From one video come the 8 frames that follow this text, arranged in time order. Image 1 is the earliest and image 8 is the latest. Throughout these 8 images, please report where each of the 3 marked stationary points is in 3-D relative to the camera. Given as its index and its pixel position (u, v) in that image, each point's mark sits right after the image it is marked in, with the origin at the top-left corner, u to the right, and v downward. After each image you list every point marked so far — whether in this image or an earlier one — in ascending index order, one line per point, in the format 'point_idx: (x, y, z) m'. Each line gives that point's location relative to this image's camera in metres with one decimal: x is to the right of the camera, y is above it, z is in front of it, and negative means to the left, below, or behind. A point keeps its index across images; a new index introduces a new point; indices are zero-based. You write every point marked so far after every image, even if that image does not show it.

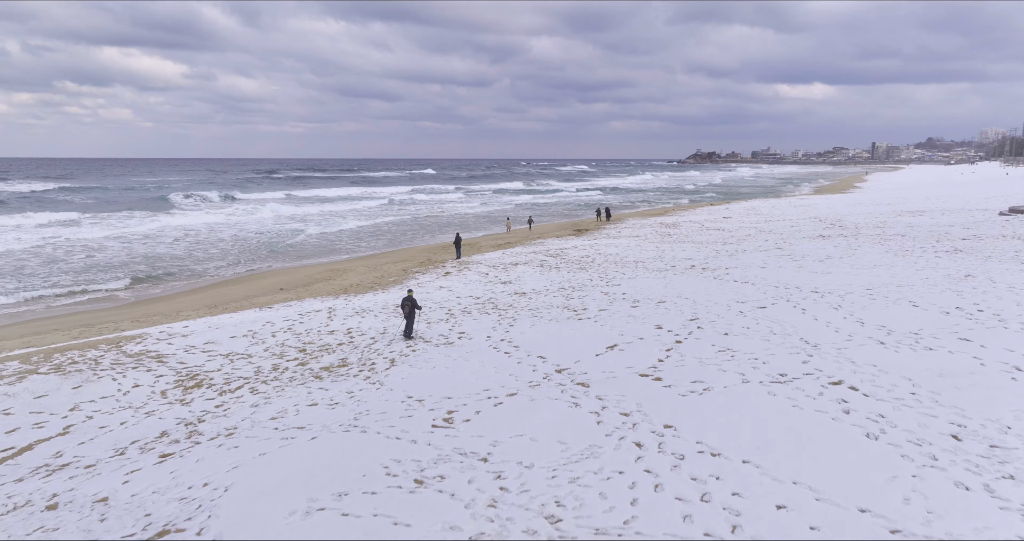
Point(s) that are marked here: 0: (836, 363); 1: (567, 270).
0: (+3.4, -1.0, +7.4) m
1: (+1.3, 0.0, +17.4) m
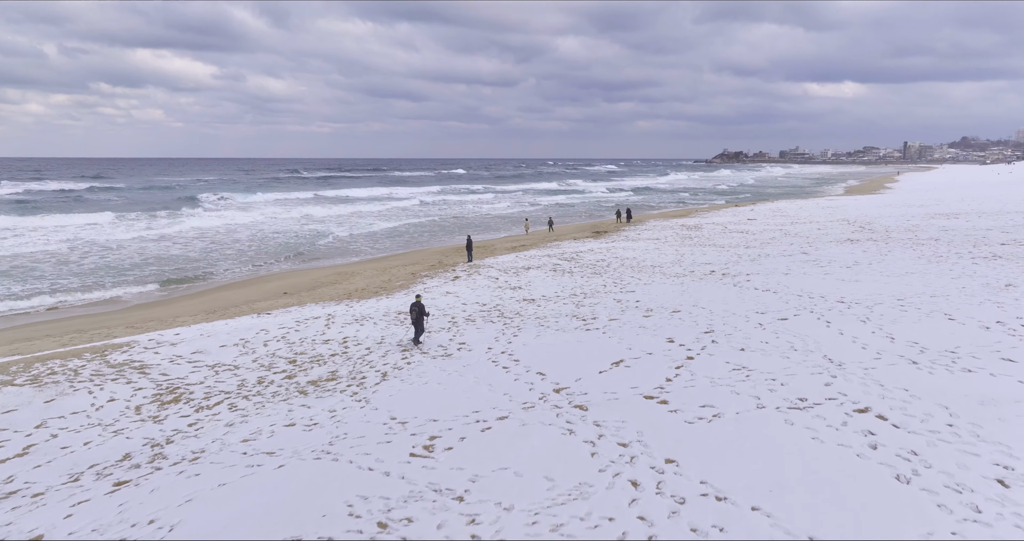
0: (+3.3, -1.1, +6.7) m
1: (+1.6, -0.1, +16.7) m
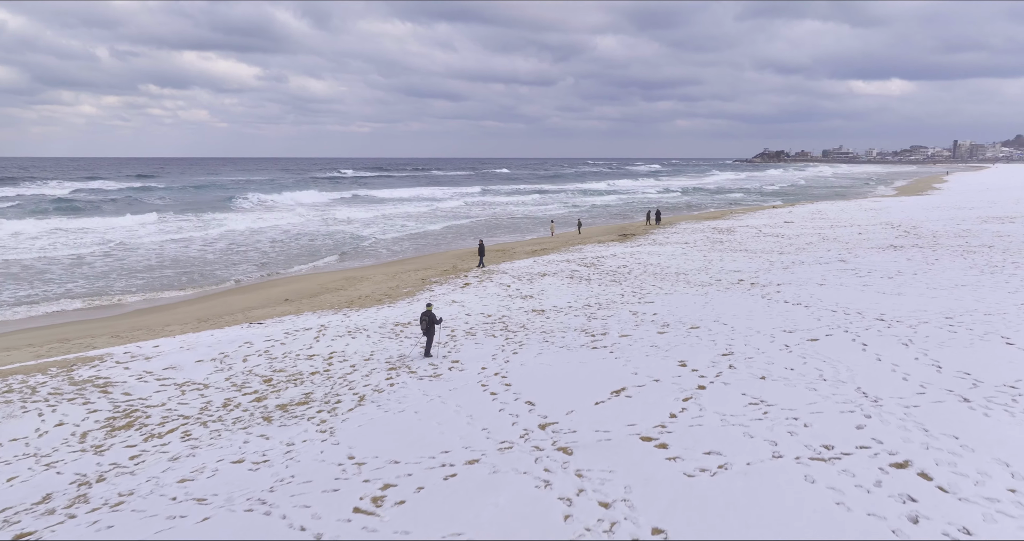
0: (+3.1, -1.3, +5.6) m
1: (+1.9, -0.3, +15.7) m
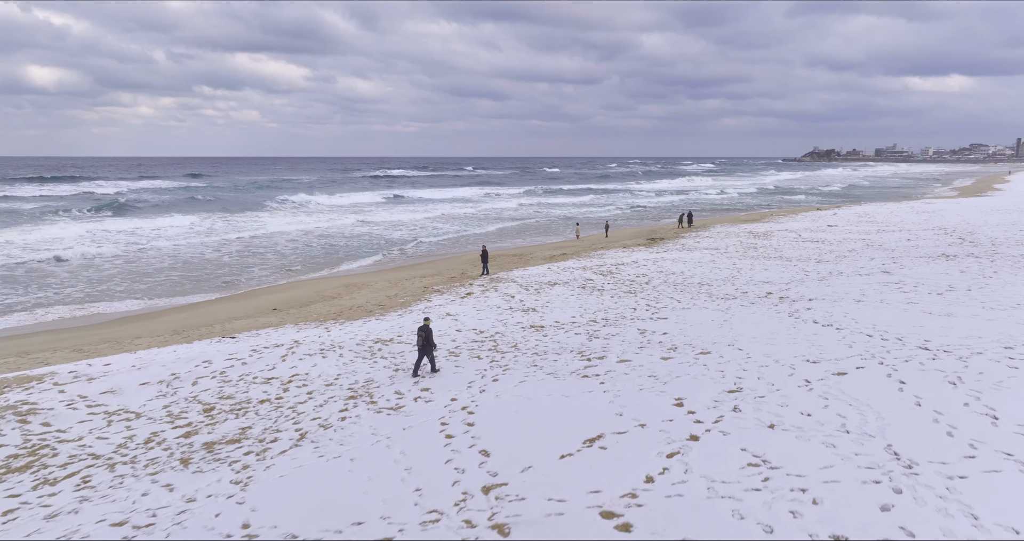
0: (+2.6, -1.5, +4.3) m
1: (+2.0, -0.5, +14.4) m
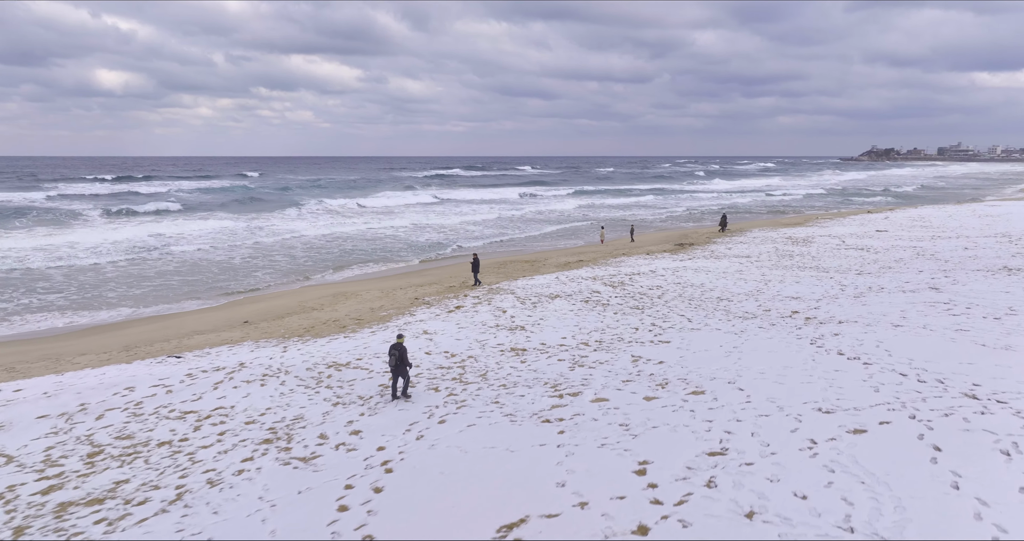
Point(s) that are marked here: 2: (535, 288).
0: (+1.8, -1.7, +2.8) m
1: (+1.9, -0.7, +12.9) m
2: (+0.5, -0.3, +15.0) m
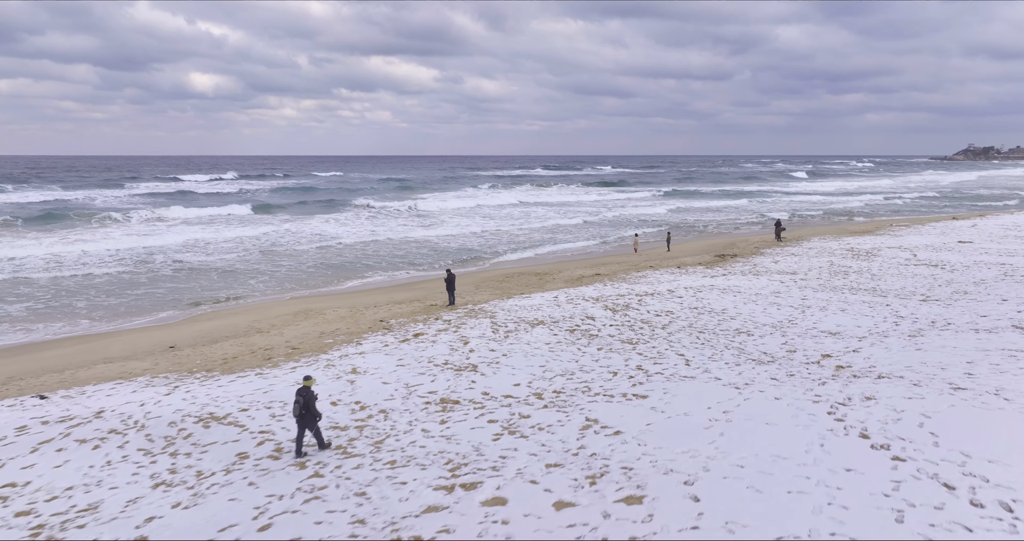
0: (+0.2, -2.1, +0.4) m
1: (+1.3, -1.1, +10.5) m
2: (+0.2, -0.7, +12.7) m
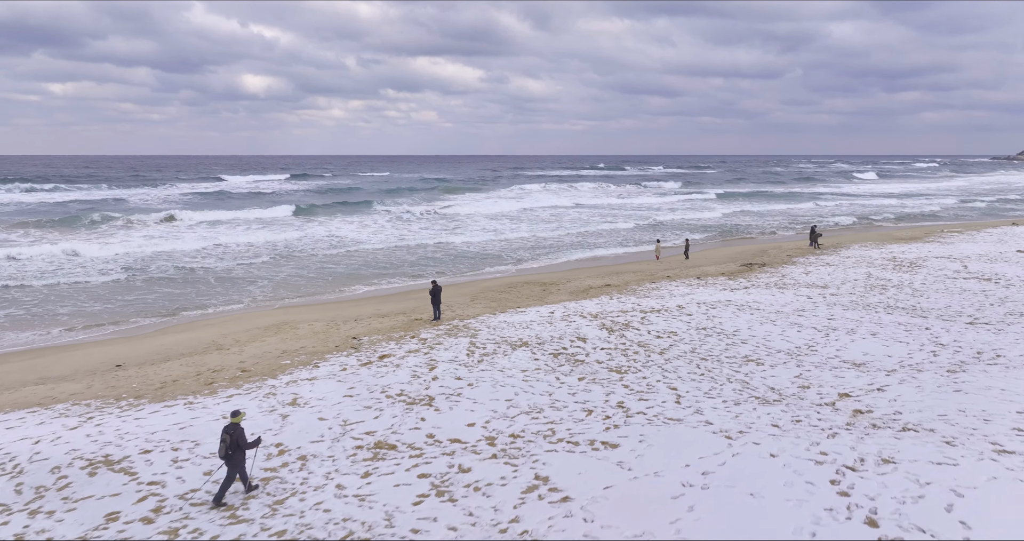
0: (-0.8, -2.3, -0.8) m
1: (+1.0, -1.3, +9.2) m
2: (-0.1, -0.9, +11.5) m
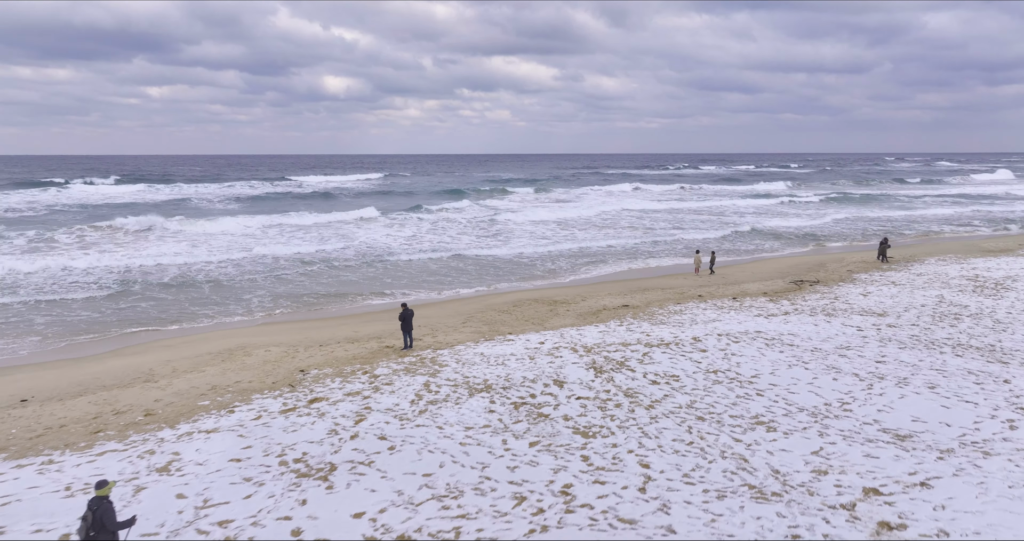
0: (-2.4, -2.7, -2.5) m
1: (+0.3, -1.7, +7.3) m
2: (-0.5, -1.3, +9.7) m
